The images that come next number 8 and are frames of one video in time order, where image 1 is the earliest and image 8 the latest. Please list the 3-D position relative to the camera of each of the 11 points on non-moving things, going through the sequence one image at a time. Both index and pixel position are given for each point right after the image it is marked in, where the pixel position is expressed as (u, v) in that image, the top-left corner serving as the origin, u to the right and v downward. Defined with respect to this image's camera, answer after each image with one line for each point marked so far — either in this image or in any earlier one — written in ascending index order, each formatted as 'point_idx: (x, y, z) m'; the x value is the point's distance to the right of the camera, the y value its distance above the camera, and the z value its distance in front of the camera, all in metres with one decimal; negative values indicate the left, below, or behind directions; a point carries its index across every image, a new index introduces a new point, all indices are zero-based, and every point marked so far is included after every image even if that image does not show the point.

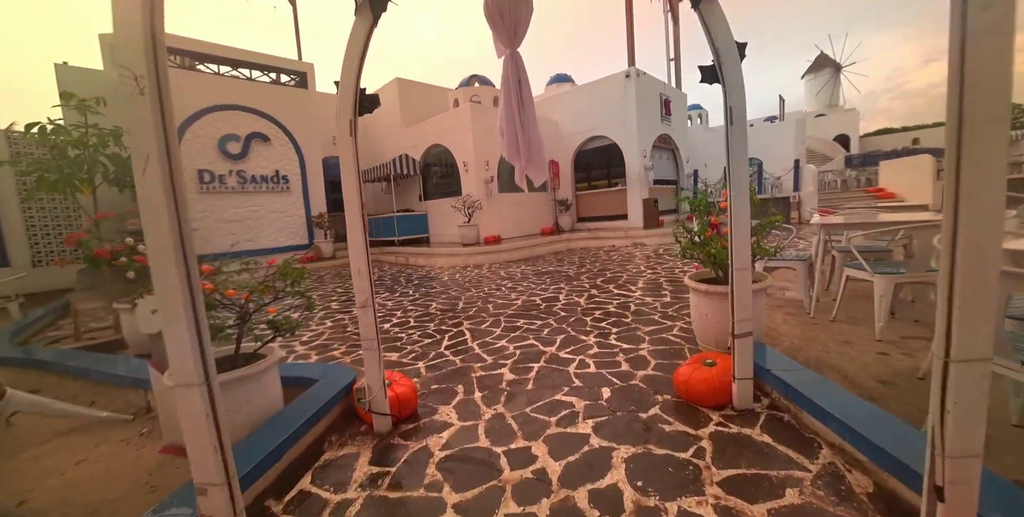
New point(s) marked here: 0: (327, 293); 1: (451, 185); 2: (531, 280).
0: (-3.5, -0.6, +7.7) m
1: (-2.0, +2.4, +13.5) m
2: (+0.3, -0.4, +6.9) m
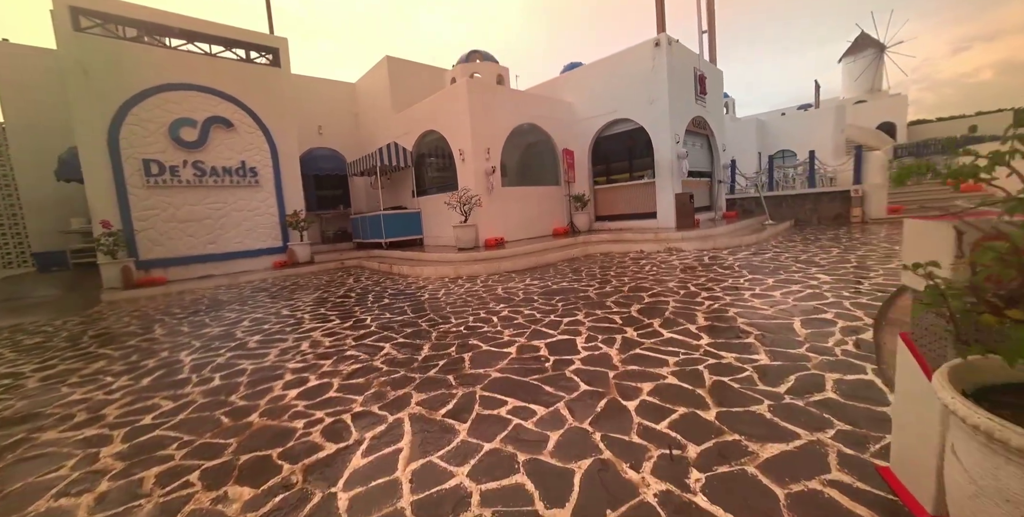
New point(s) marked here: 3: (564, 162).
0: (-3.5, -0.8, +5.9) m
1: (-1.9, +2.2, +11.6) m
2: (+0.3, -0.5, +5.0) m
3: (+1.5, +2.8, +12.0) m
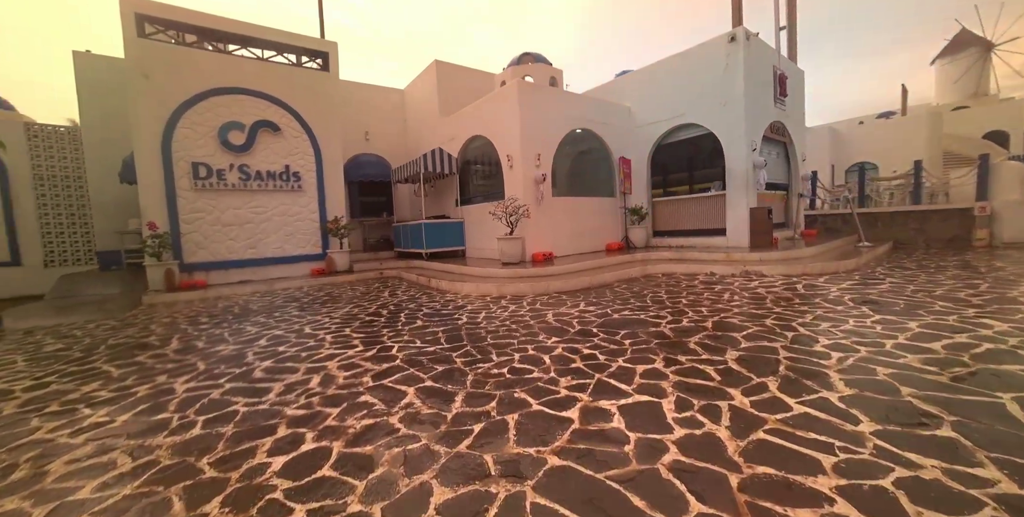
0: (-2.8, -0.9, +5.3) m
1: (-0.6, +1.9, +10.9) m
2: (+0.8, -0.8, +4.0) m
3: (+2.8, +2.3, +11.0) m
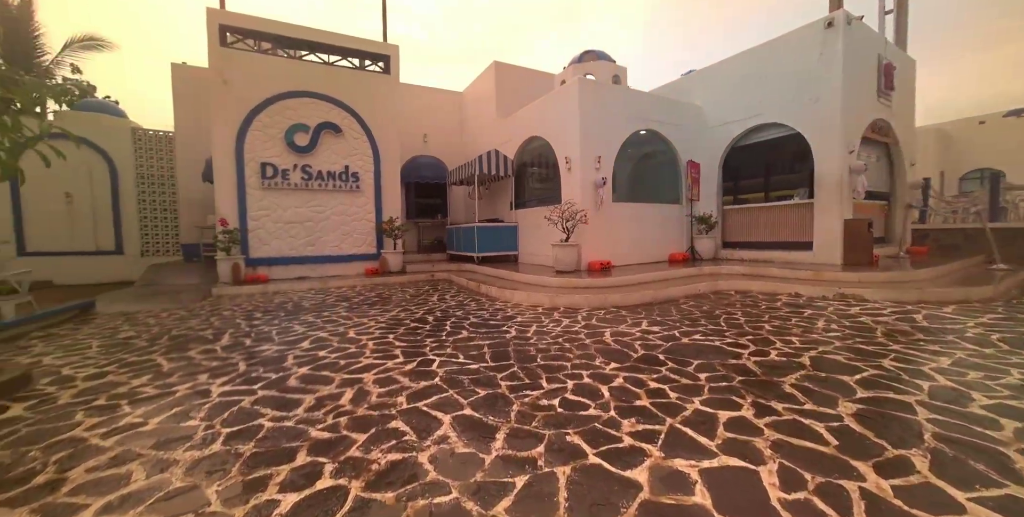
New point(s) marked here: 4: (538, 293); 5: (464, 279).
0: (-2.2, -1.0, +5.1) m
1: (+0.9, +1.7, +10.4) m
2: (+1.3, -0.9, +3.4) m
3: (+4.2, +2.0, +10.1) m
4: (+0.4, -0.6, +6.8) m
5: (-1.1, -0.5, +9.7) m
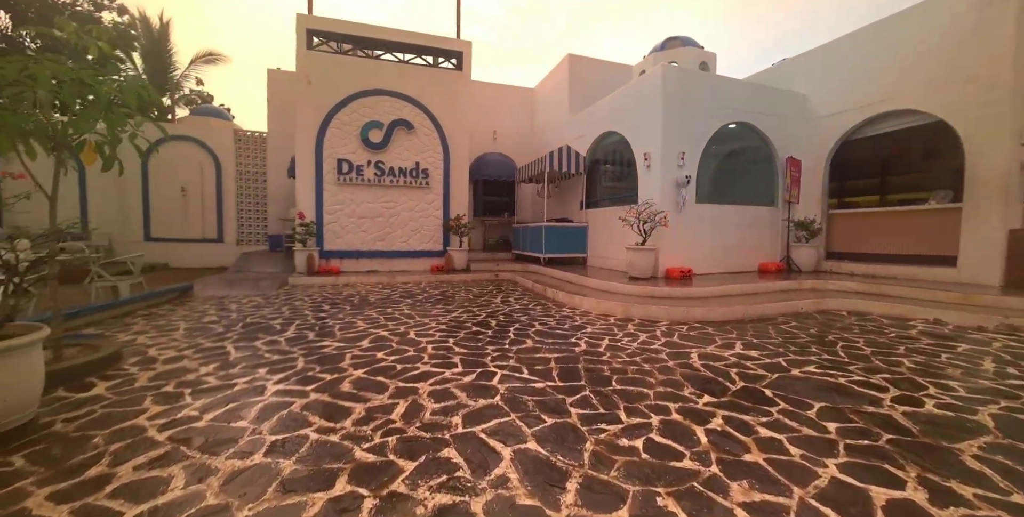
0: (-1.4, -0.9, +5.0) m
1: (+2.5, +1.6, +9.7) m
2: (+1.7, -1.0, +2.7) m
3: (+5.8, +1.8, +8.9) m
4: (+1.5, -0.6, +6.2) m
5: (+0.4, -0.5, +9.2) m
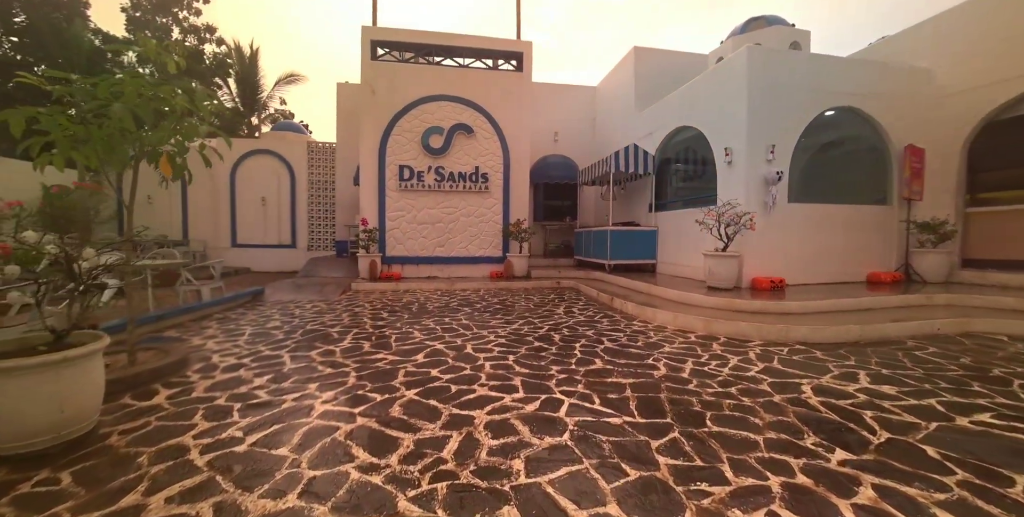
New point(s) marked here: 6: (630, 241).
0: (-0.7, -1.0, +4.6) m
1: (+3.9, +1.5, +8.8) m
2: (+2.1, -1.1, +2.0) m
3: (+7.0, +1.6, +7.5) m
4: (+2.3, -0.7, +5.5) m
5: (+1.7, -0.6, +8.6) m
6: (+2.8, +0.4, +9.8) m
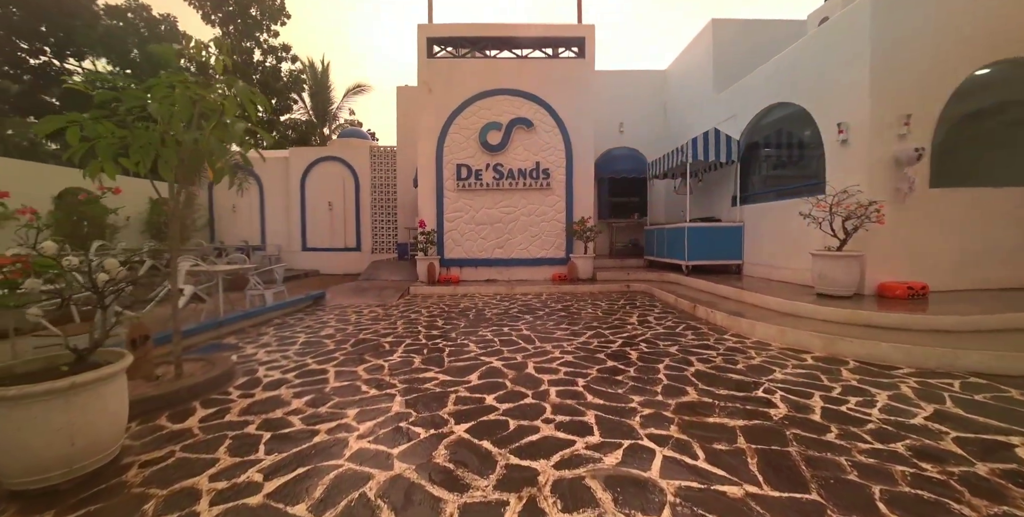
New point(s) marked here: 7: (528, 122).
0: (-0.1, -1.0, +4.0) m
1: (+5.1, +1.5, +7.5) m
2: (+2.4, -1.1, +1.0) m
3: (+8.0, +1.7, +5.8) m
4: (+3.1, -0.8, +4.4) m
5: (+2.9, -0.6, +7.6) m
6: (+4.1, +0.4, +8.6) m
7: (+0.4, +3.3, +10.2) m
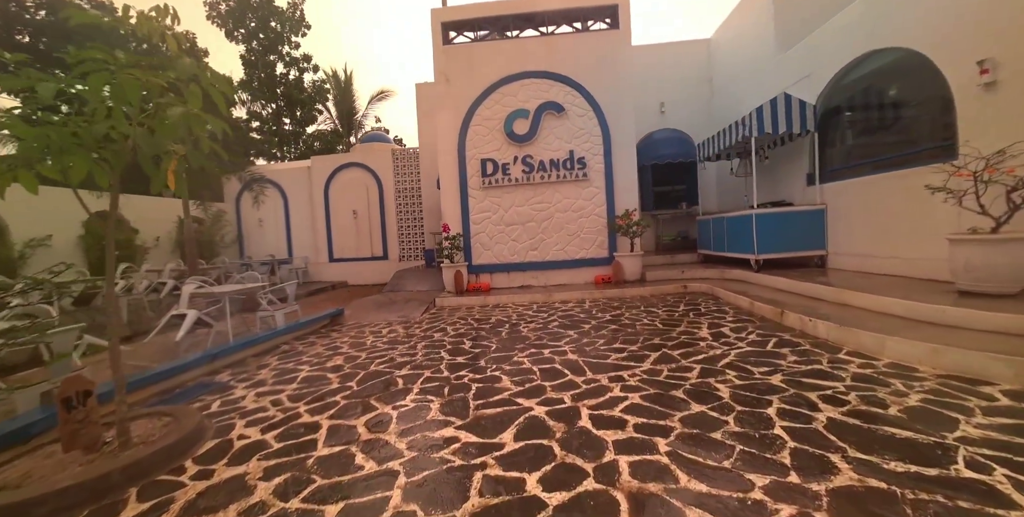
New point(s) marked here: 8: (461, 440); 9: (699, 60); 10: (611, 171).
0: (+0.3, -1.1, +2.9) m
1: (+5.5, +1.7, +6.0) m
2: (+2.4, -1.1, -0.3) m
3: (+8.3, +2.0, +4.0) m
4: (+3.4, -0.7, +3.1) m
5: (+3.5, -0.6, +6.3) m
6: (+4.7, +0.6, +7.2) m
7: (+1.0, +3.3, +9.0) m
8: (-0.4, -1.2, +2.8) m
9: (+4.9, +5.3, +11.1) m
10: (+2.1, +1.9, +9.0) m
